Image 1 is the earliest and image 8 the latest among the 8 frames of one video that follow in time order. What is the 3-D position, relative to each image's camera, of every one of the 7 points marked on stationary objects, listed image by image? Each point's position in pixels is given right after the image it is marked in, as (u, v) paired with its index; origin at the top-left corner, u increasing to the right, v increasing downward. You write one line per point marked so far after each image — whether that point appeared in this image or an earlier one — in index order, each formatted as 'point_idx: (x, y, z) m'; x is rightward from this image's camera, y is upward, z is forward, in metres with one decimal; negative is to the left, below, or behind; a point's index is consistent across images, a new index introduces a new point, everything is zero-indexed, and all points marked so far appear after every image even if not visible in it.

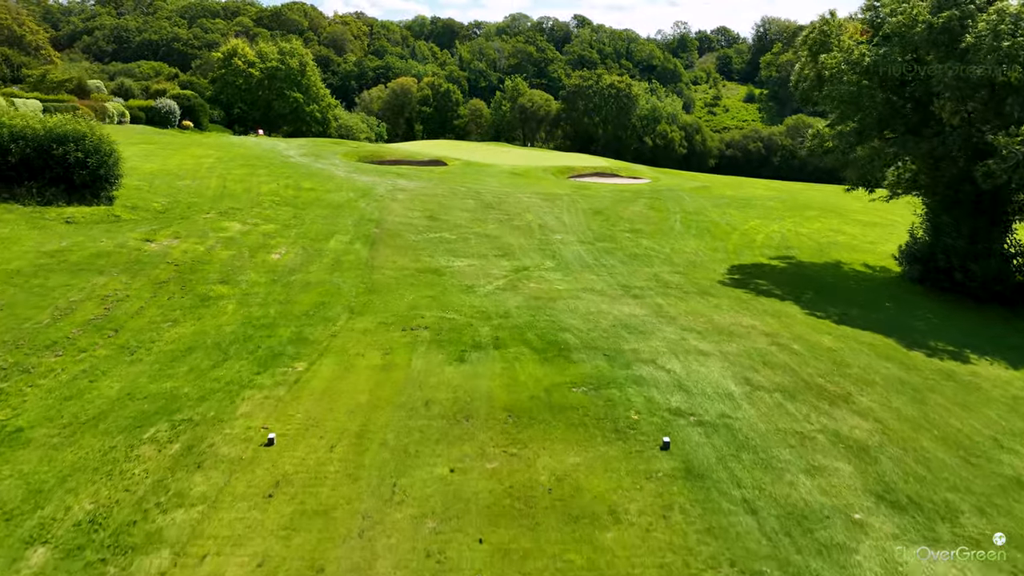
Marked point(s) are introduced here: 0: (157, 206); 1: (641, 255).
0: (-8.0, +1.8, +16.7) m
1: (+2.7, +0.7, +16.1) m
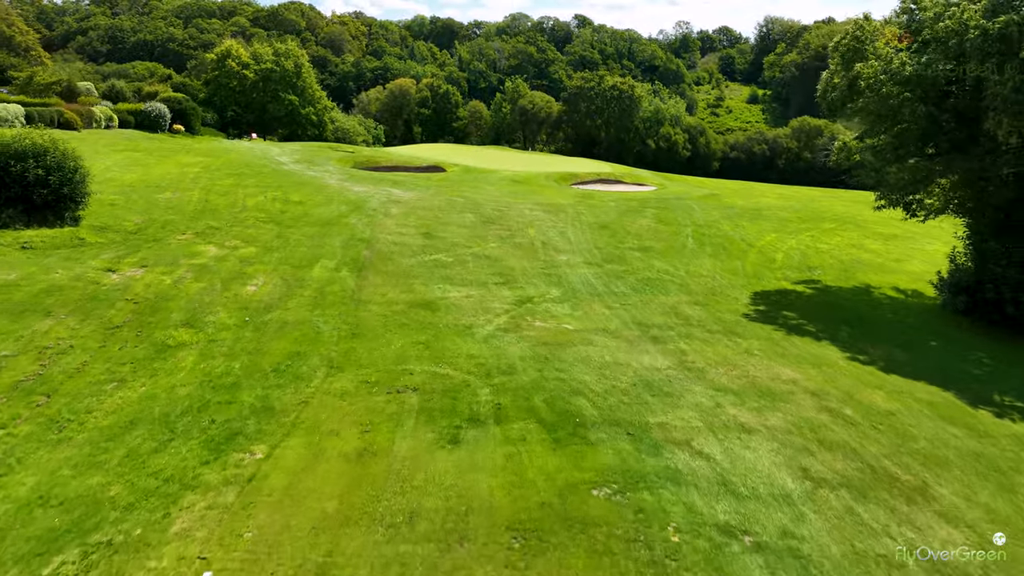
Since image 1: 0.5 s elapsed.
0: (-7.9, +1.3, +15.4) m
1: (+2.8, +0.1, +14.8) m
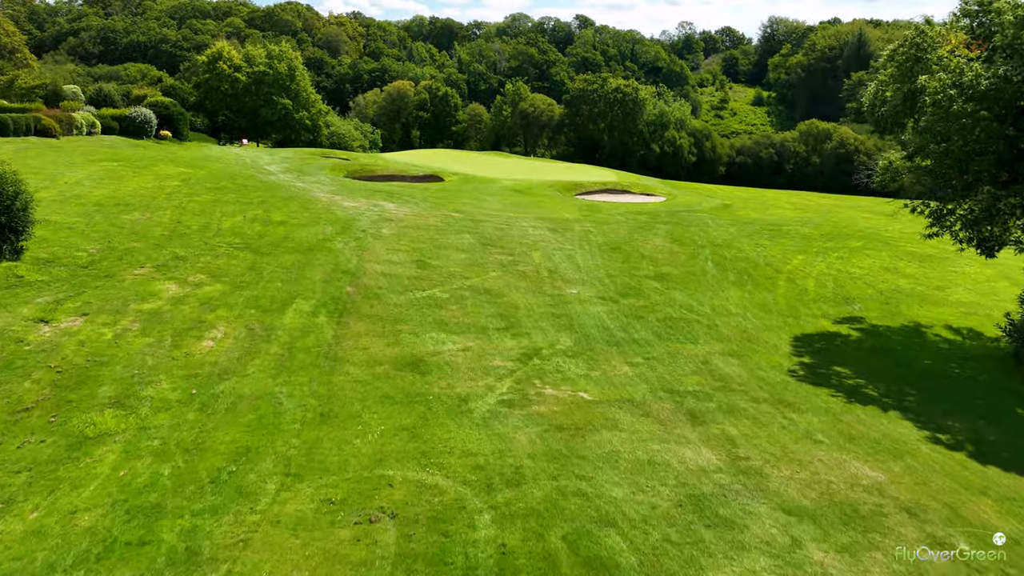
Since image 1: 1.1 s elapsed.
0: (-7.9, +0.6, +13.6) m
1: (+2.9, -0.6, +12.9) m
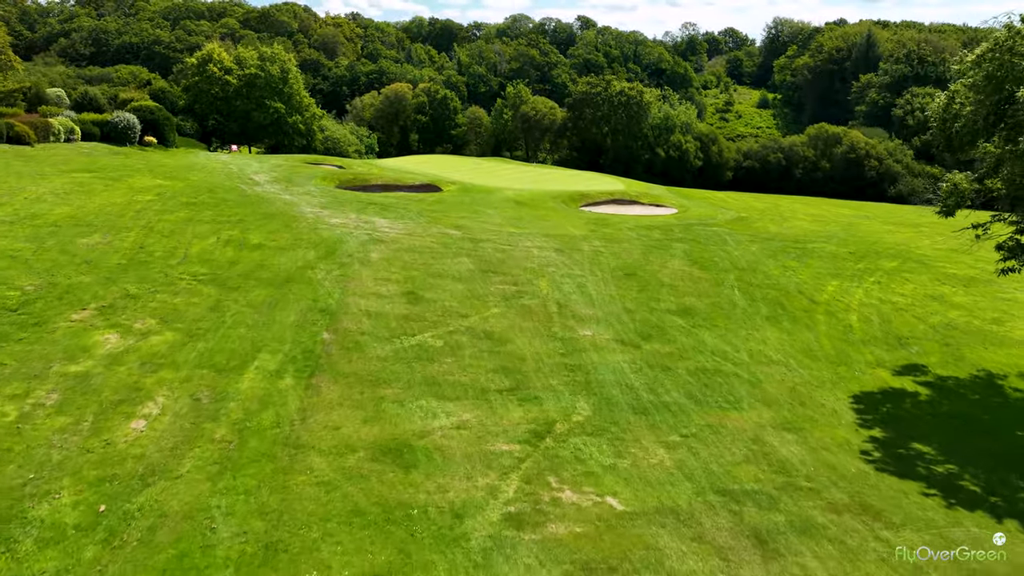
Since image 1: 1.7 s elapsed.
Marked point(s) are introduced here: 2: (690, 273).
0: (-7.8, -0.1, +11.6) m
1: (+2.9, -1.3, +10.9) m
2: (+4.4, +0.4, +18.4) m
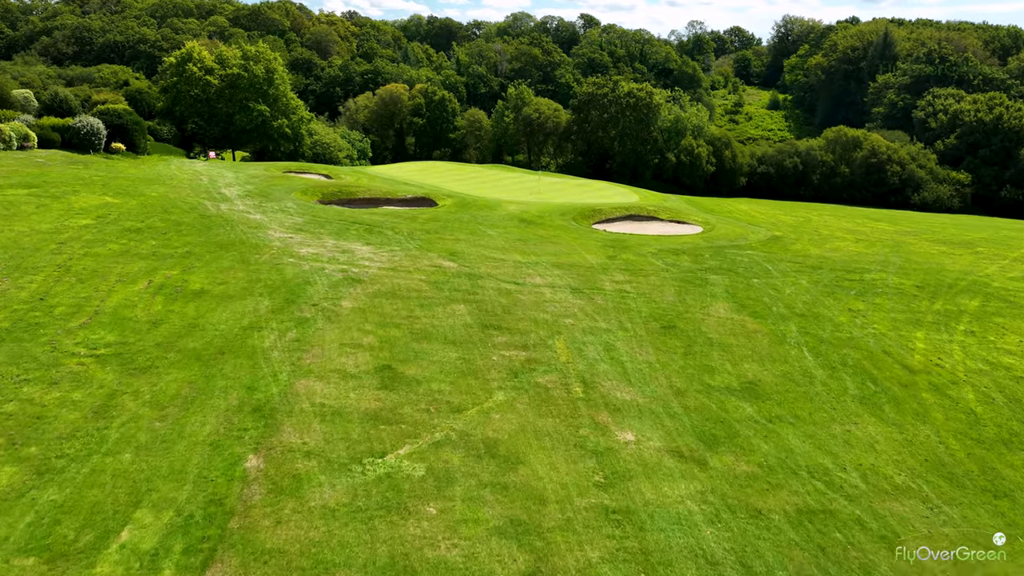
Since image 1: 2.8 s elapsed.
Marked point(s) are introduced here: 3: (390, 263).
0: (-7.6, -1.2, +8.0) m
1: (+3.1, -2.4, +7.3) m
2: (+4.5, -0.7, +14.8) m
3: (-3.0, +0.6, +18.2) m
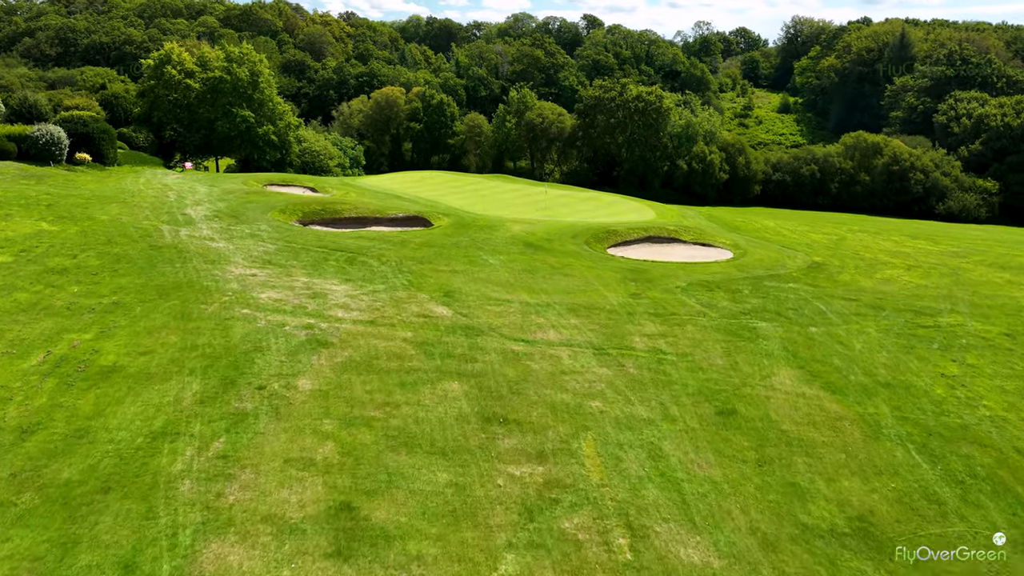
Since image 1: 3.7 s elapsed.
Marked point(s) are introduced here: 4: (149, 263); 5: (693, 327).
0: (-7.5, -2.3, +4.6) m
1: (+3.2, -3.4, +3.9) m
2: (+4.7, -1.8, +11.4) m
3: (-2.8, -0.5, +14.8) m
4: (-8.1, +0.5, +16.8) m
5: (+3.8, -0.8, +15.4) m
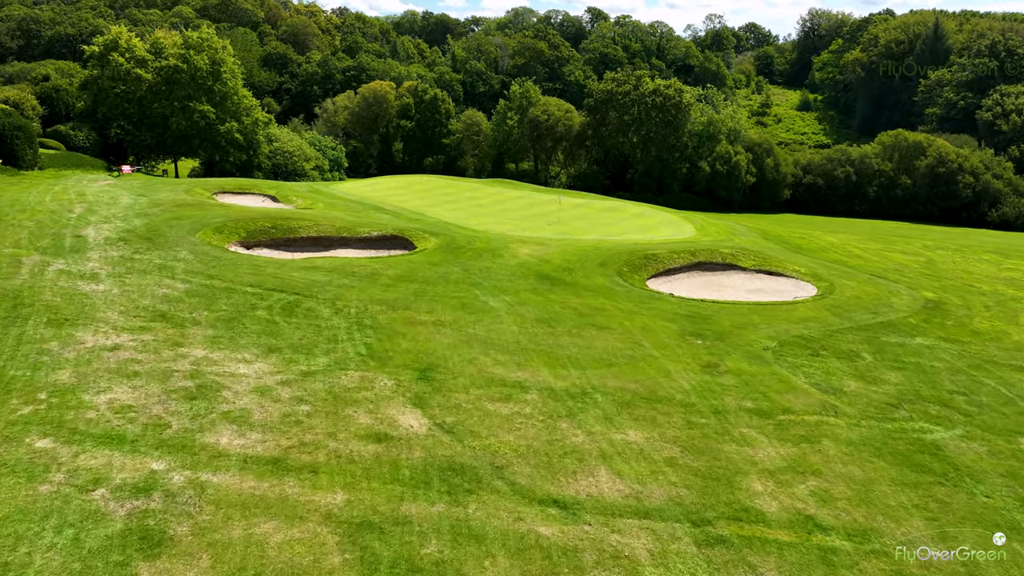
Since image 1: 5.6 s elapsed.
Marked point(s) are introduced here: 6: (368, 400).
0: (-7.3, -3.4, -1.8) m
1: (+3.5, -4.6, -2.5) m
2: (+4.9, -2.9, +5.0) m
3: (-2.6, -1.6, +8.4) m
4: (-7.9, -0.6, +10.4) m
5: (+4.0, -2.0, +9.0) m
6: (-1.9, -1.5, +9.6) m
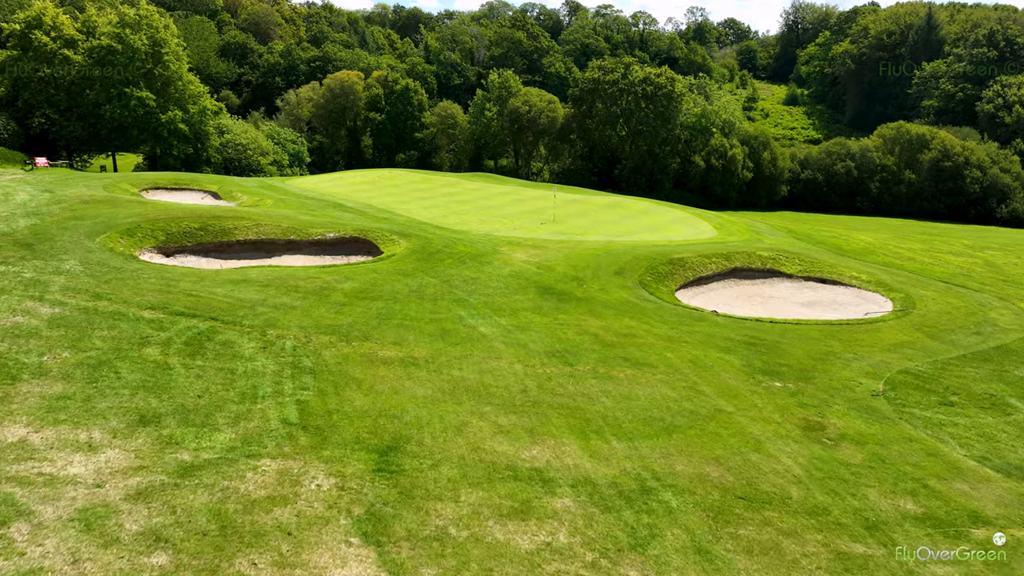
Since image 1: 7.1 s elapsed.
0: (-6.7, -3.8, -6.3) m
1: (+4.1, -4.8, -6.6) m
2: (+5.3, -3.2, +1.0) m
3: (-2.3, -2.0, +4.1) m
4: (-7.7, -1.0, +6.0) m
5: (+4.2, -2.2, +5.0) m
6: (-1.7, -1.8, +5.4) m
